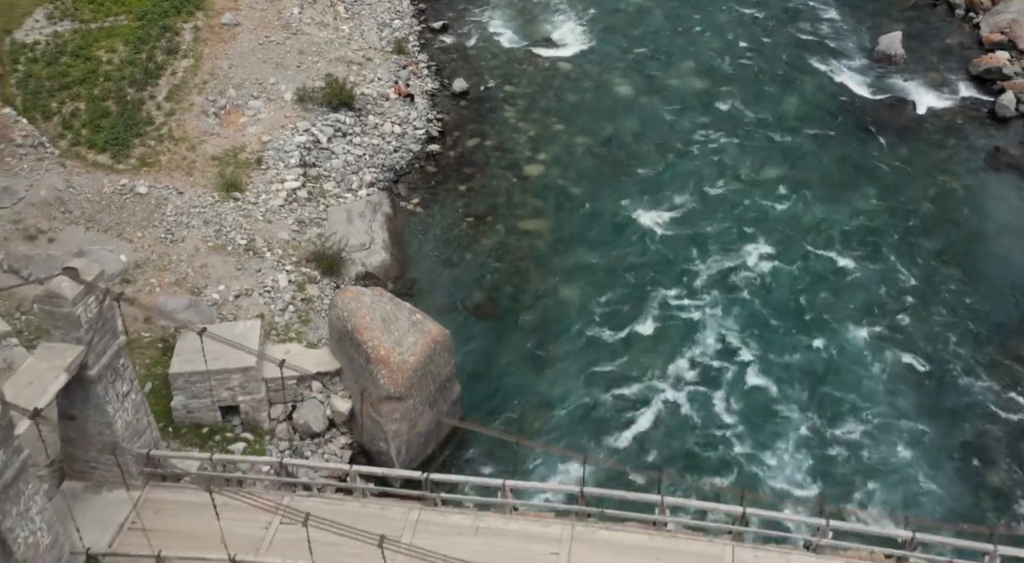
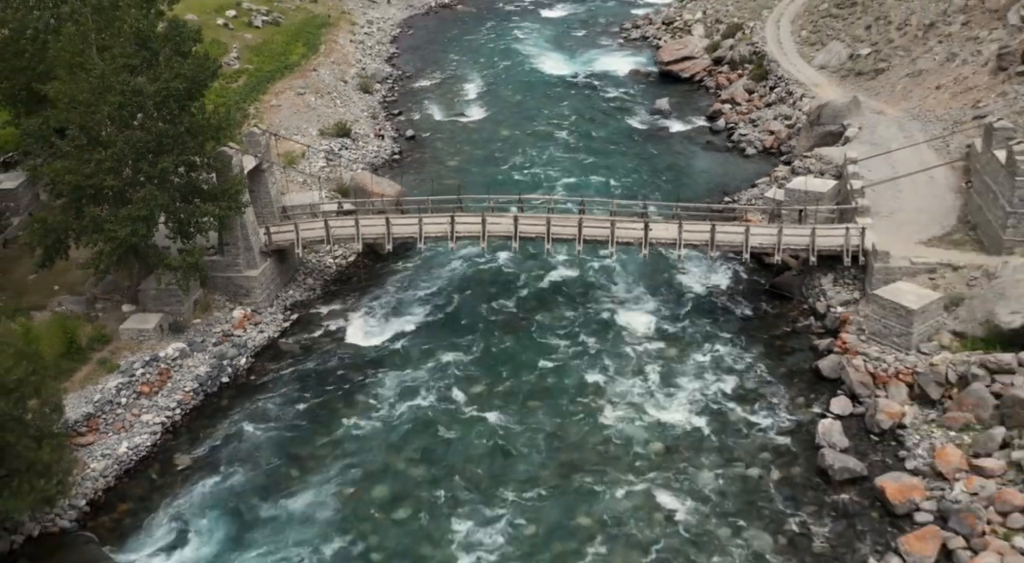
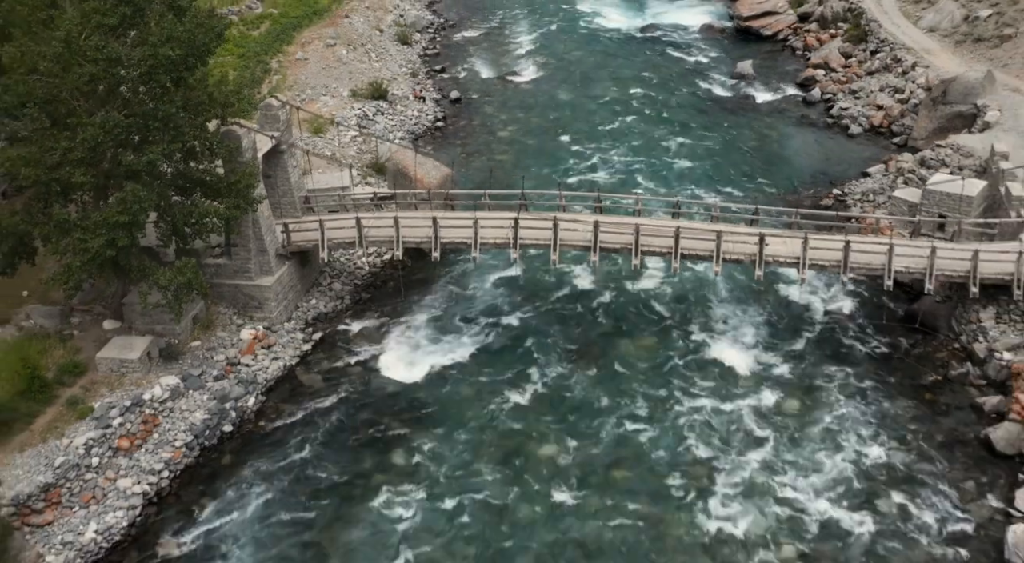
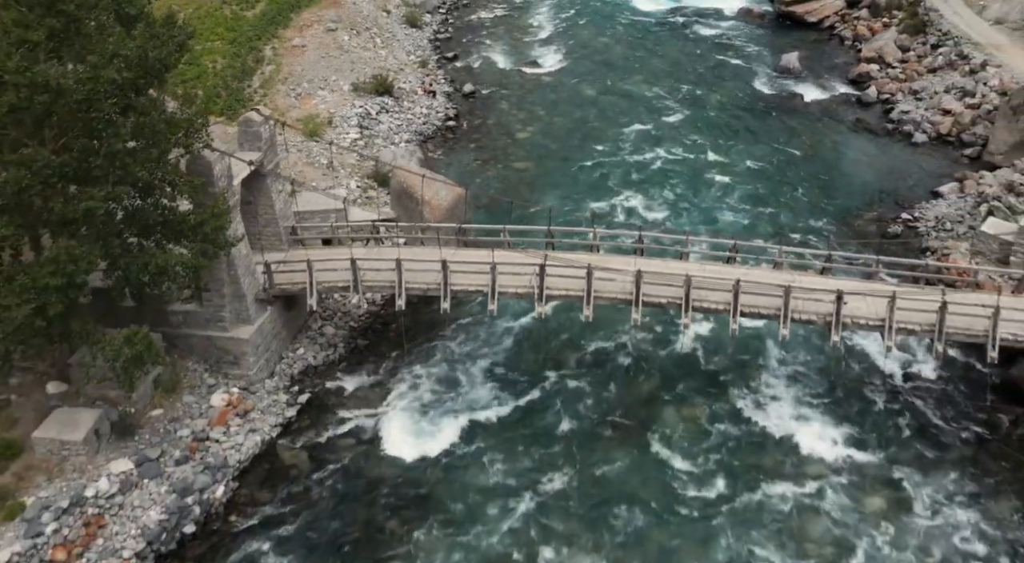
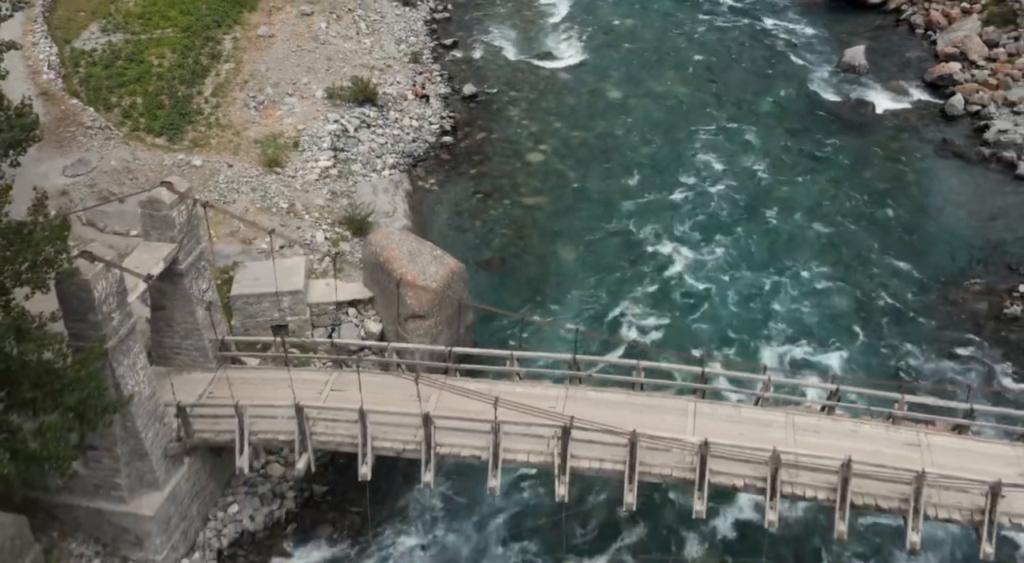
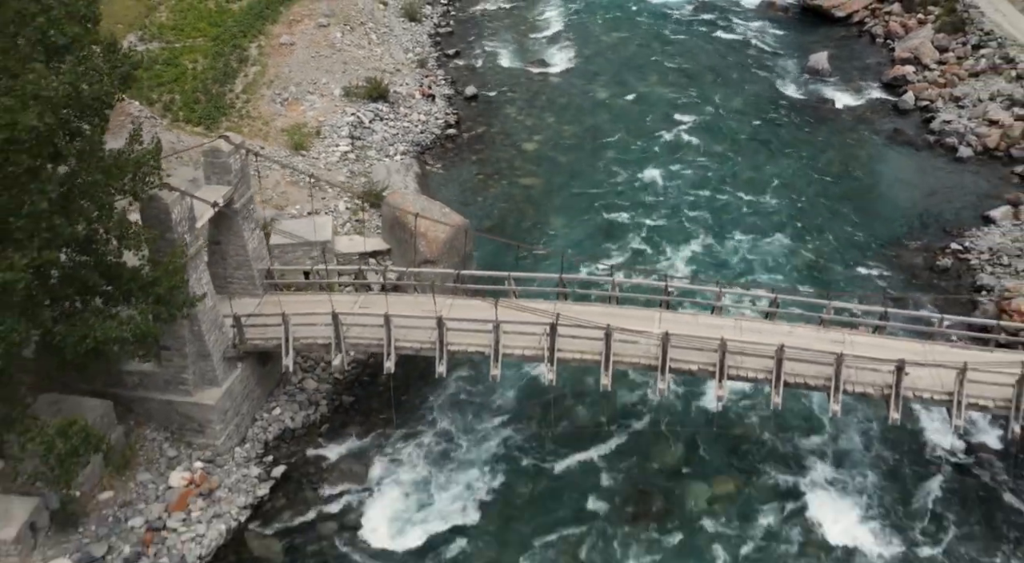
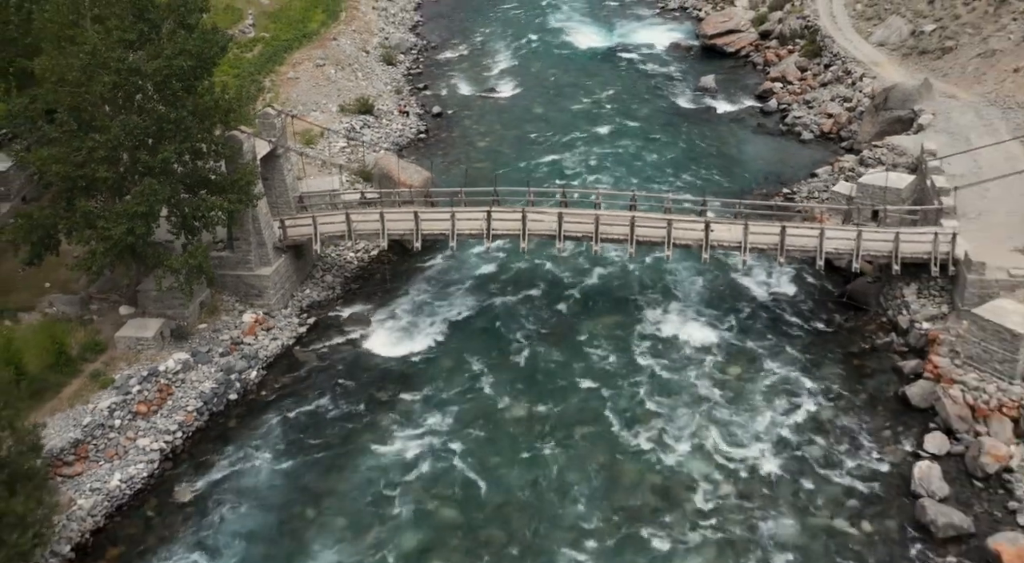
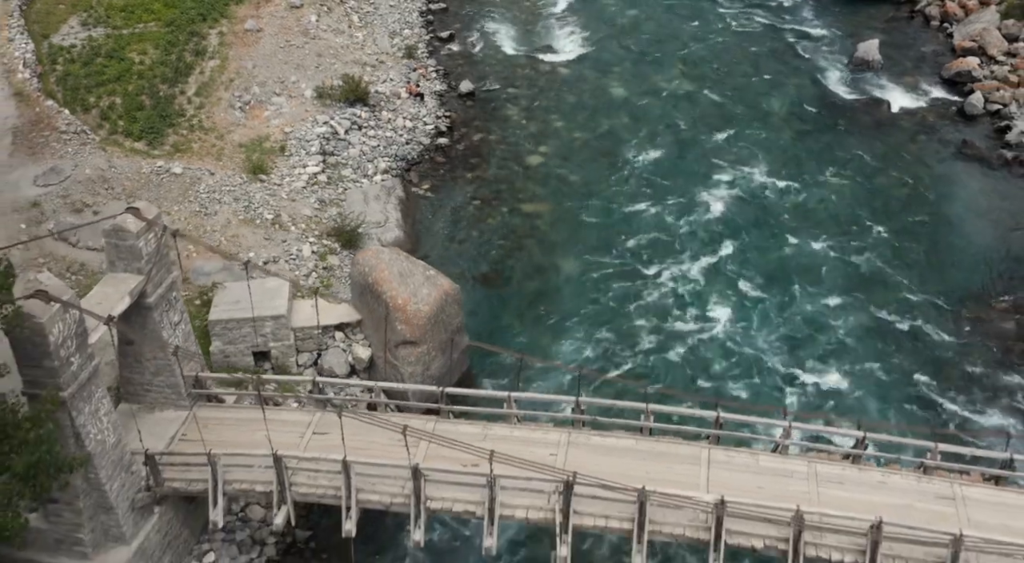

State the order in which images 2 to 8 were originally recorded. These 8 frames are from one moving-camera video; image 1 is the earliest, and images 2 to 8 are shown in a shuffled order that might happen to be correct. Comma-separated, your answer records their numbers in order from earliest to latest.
8, 5, 6, 4, 3, 7, 2
